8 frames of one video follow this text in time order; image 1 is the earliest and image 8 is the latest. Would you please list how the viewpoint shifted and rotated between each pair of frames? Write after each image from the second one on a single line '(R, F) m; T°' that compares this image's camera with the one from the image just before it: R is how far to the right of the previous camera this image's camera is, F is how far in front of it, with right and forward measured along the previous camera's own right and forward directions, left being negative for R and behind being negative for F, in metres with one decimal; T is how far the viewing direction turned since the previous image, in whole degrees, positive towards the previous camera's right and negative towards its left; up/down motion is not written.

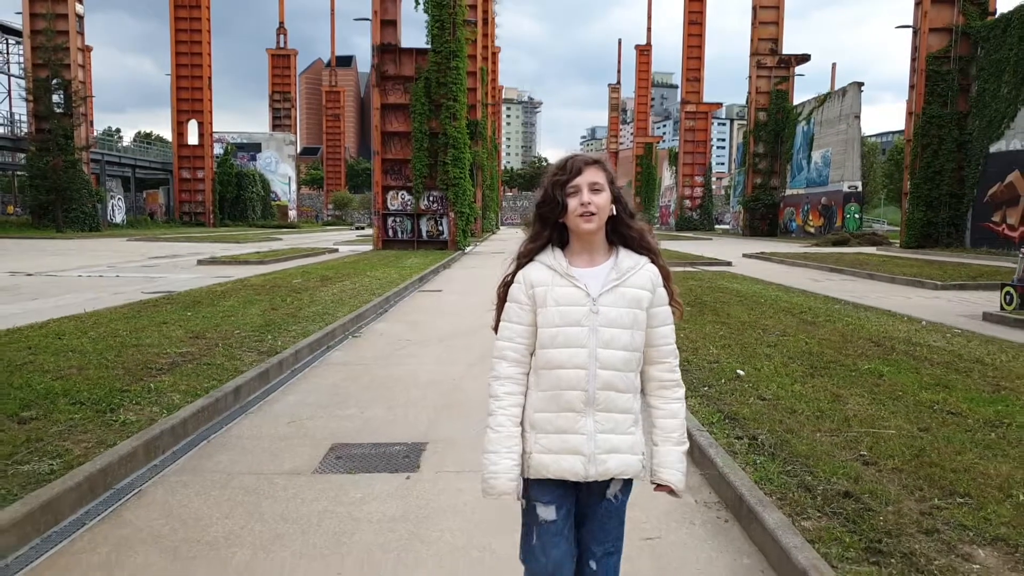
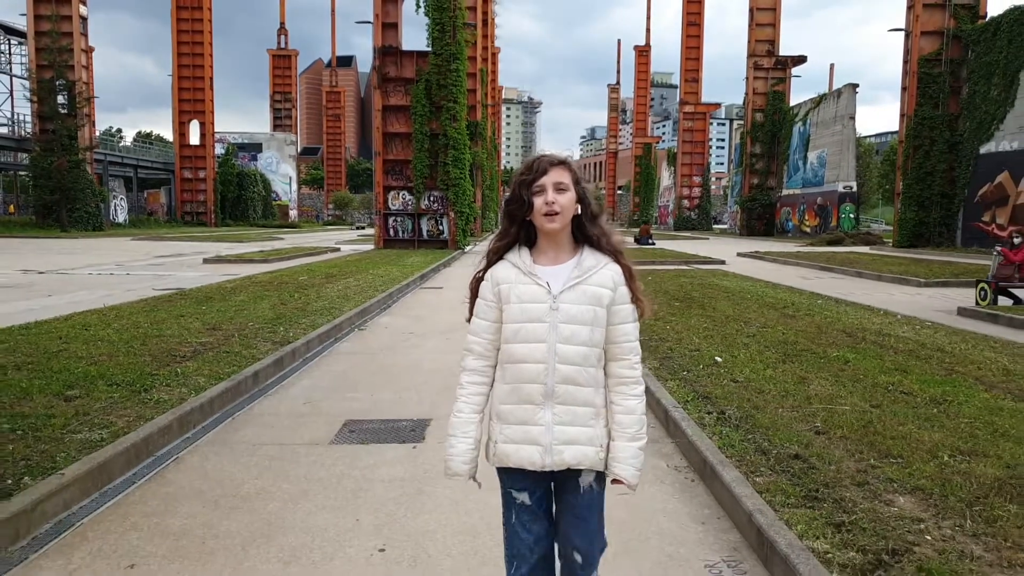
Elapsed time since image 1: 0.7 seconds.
(0.0, -0.6) m; 0°
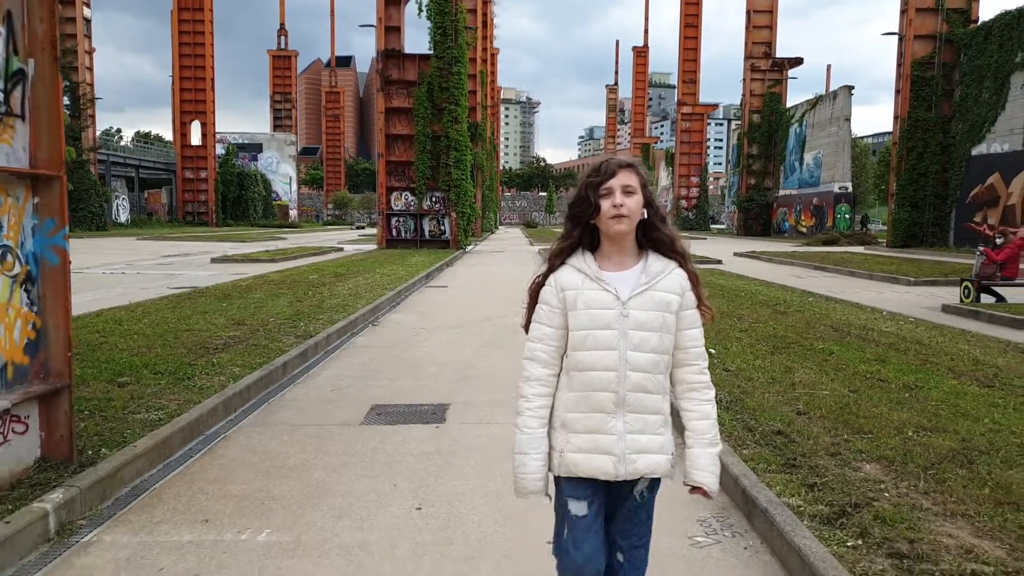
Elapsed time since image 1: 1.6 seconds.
(-0.1, -0.6) m; 0°
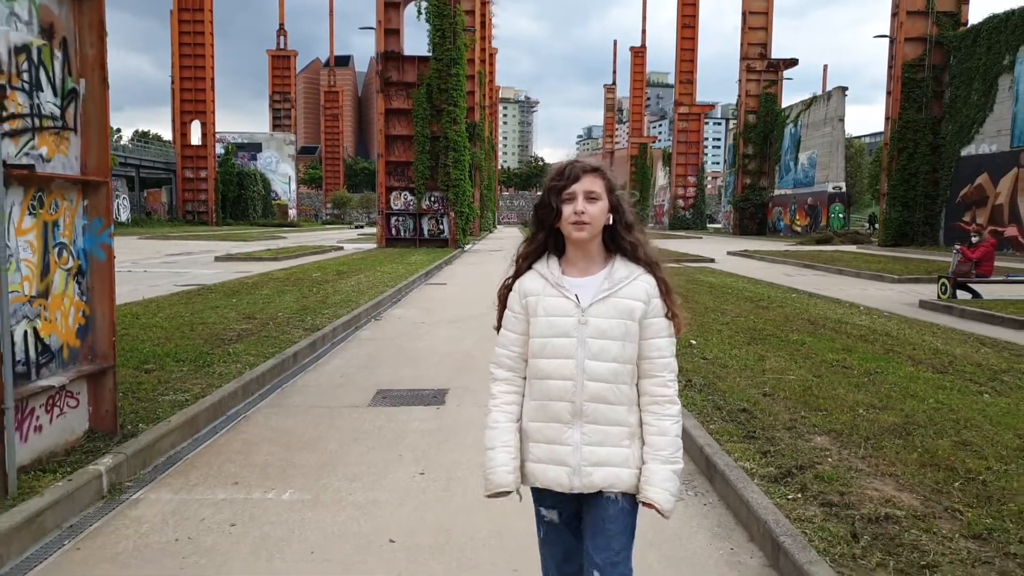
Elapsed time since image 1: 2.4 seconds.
(0.0, -0.6) m; 0°
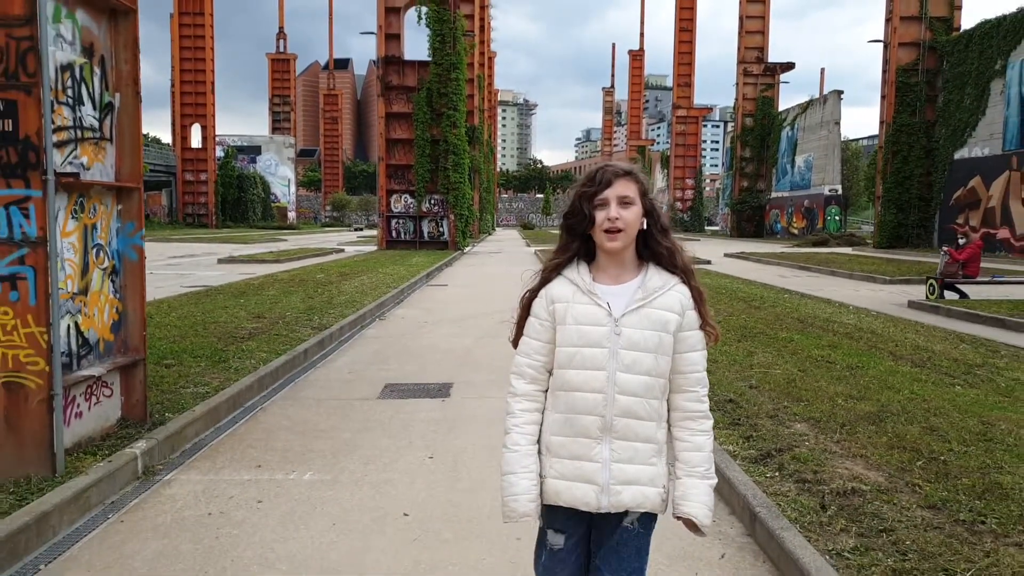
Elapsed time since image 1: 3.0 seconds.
(0.0, -0.4) m; 0°
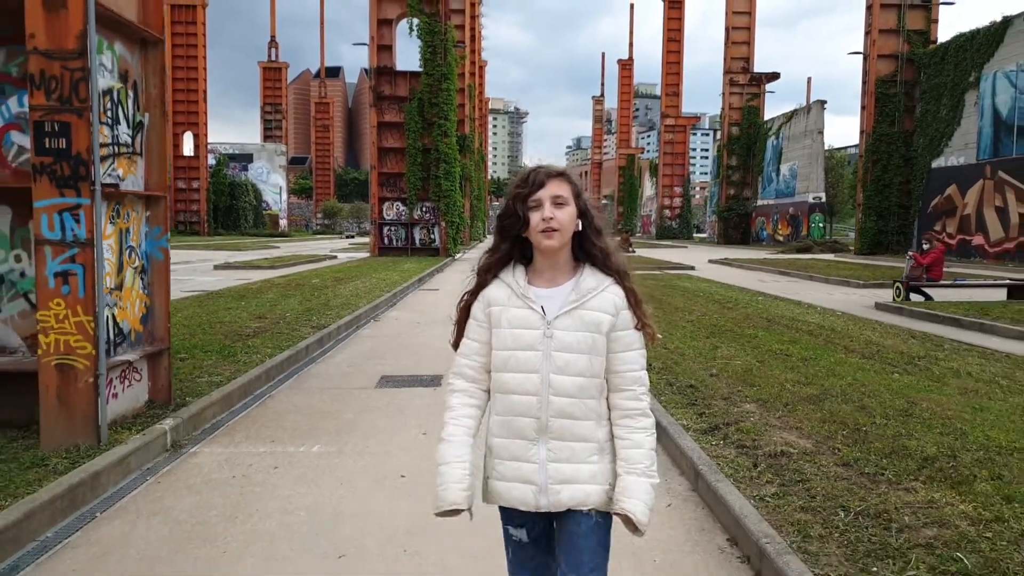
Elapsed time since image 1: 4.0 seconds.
(+0.1, -0.7) m; +1°
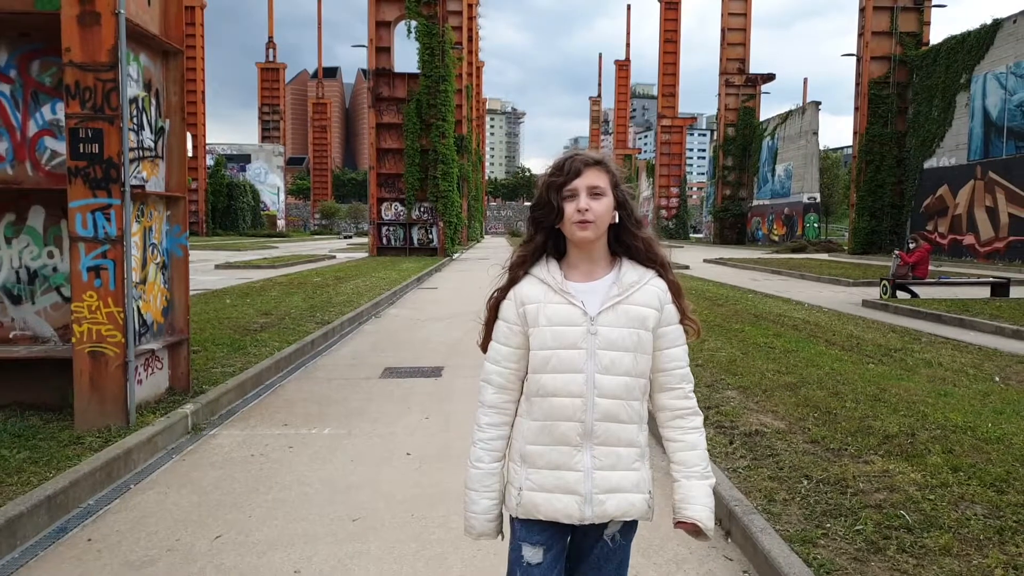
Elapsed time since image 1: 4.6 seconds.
(0.0, -0.4) m; 0°
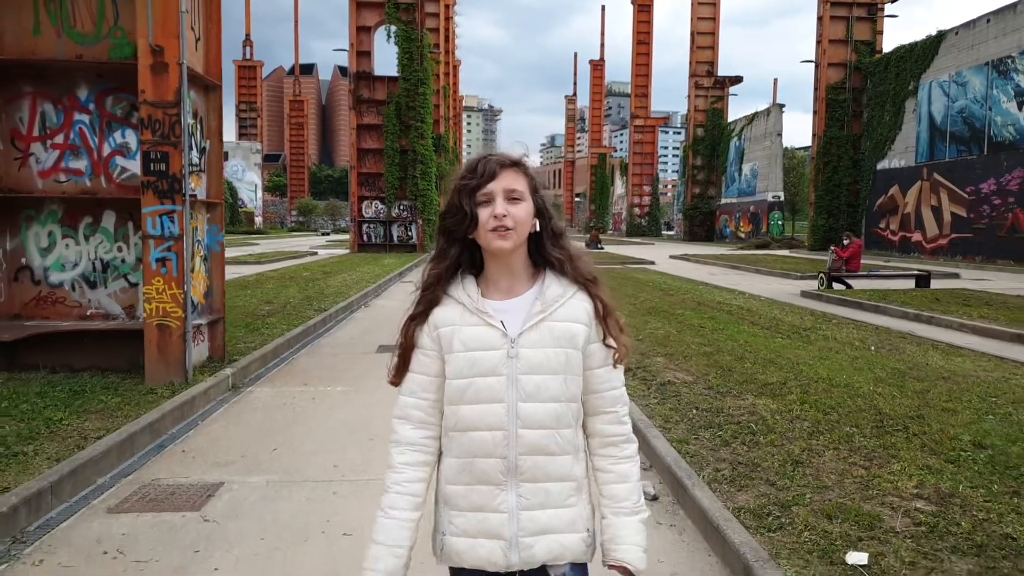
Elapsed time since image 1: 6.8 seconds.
(0.0, -1.7) m; +2°
